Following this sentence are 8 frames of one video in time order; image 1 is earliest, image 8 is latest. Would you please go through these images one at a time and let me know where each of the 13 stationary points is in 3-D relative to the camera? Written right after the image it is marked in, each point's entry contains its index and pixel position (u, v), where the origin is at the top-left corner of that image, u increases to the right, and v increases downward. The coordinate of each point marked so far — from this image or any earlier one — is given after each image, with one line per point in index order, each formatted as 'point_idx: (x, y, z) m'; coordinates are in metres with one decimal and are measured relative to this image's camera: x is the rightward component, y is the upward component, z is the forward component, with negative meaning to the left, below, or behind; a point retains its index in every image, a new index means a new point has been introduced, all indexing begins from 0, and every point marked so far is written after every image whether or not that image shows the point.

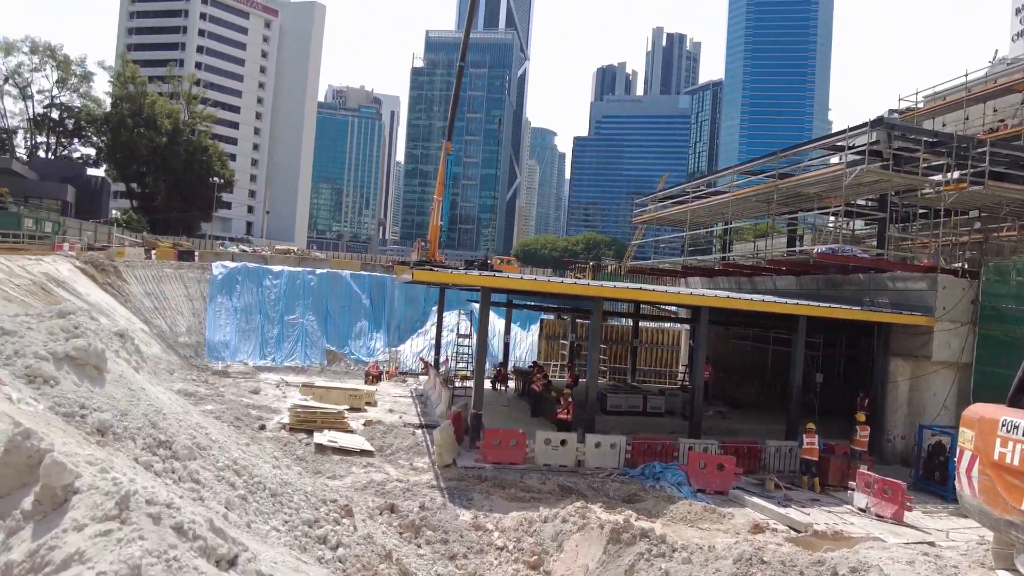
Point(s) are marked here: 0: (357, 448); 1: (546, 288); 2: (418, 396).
0: (-2.6, -2.7, +11.2) m
1: (+0.7, 0.0, +12.9) m
2: (-2.5, -2.9, +17.7) m
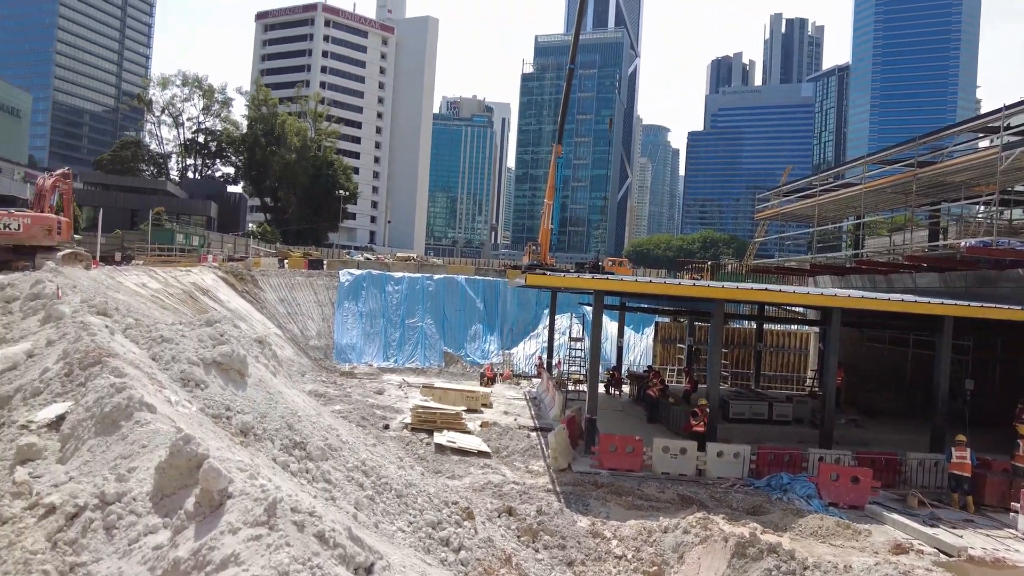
0: (-0.6, -2.8, +11.4) m
1: (+2.8, -0.1, +12.5) m
2: (+0.6, -3.0, +17.8) m
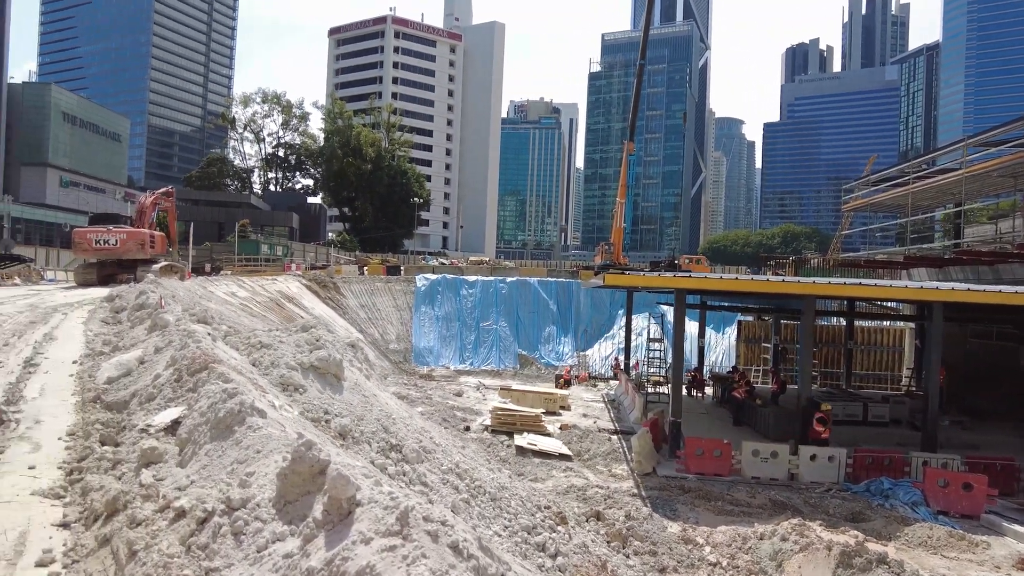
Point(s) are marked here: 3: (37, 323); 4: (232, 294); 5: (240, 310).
0: (+0.8, -2.8, +11.4) m
1: (+4.3, 0.0, +12.1) m
2: (+2.6, -3.0, +17.5) m
3: (-7.2, -0.6, +10.2) m
4: (-8.1, -0.2, +19.2) m
5: (-6.8, -0.6, +16.7) m
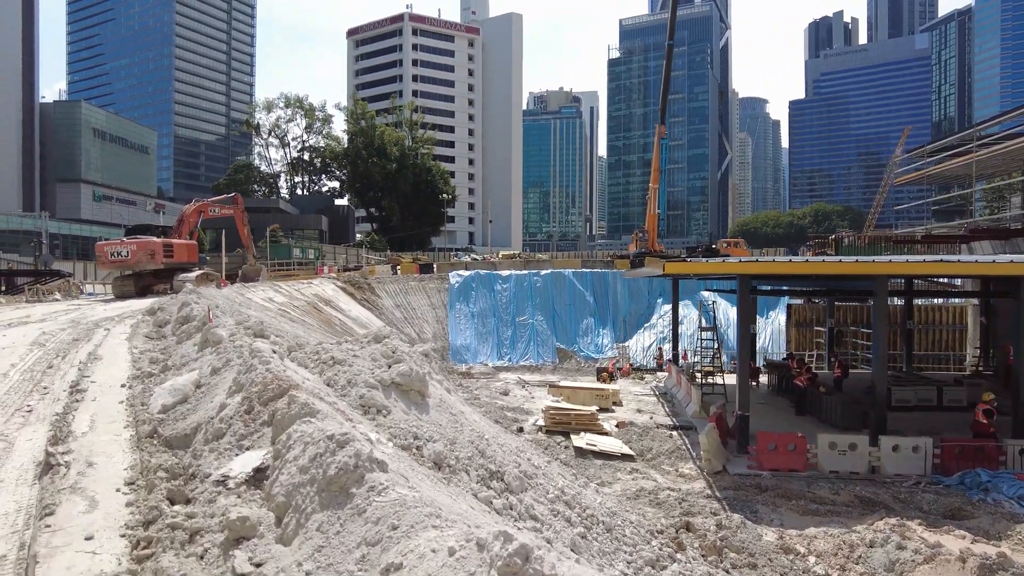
0: (+1.7, -2.7, +10.8) m
1: (+5.1, +0.3, +11.3) m
2: (+3.9, -2.7, +16.9) m
3: (-6.4, -0.8, +9.9) m
4: (-6.9, -0.3, +18.9) m
5: (-5.7, -0.7, +16.3) m
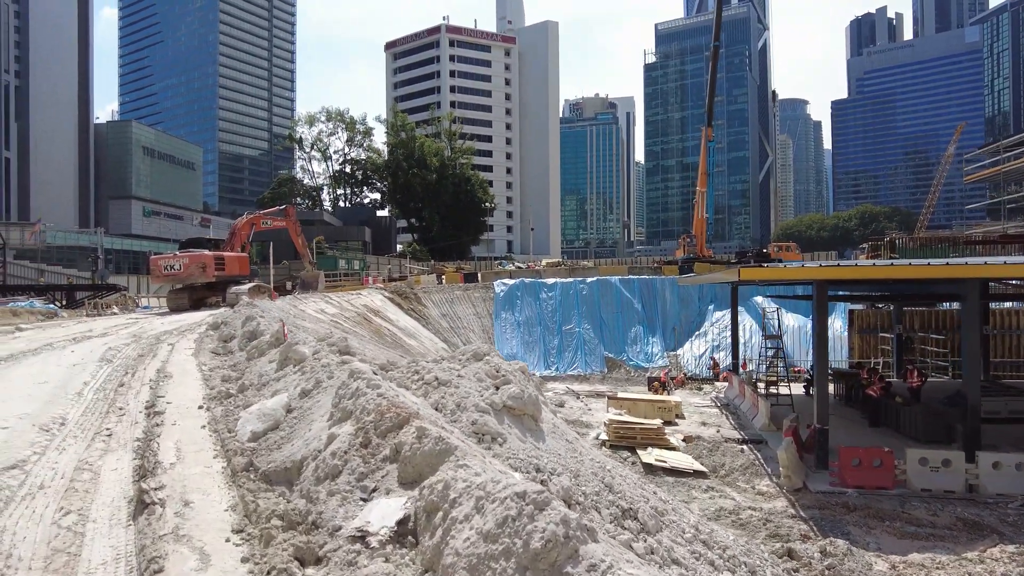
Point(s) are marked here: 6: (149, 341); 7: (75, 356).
0: (+2.7, -2.8, +10.2) m
1: (+6.2, +0.2, +10.6) m
2: (+5.2, -2.8, +16.2) m
3: (-5.4, -1.0, +9.9) m
4: (-5.4, -0.7, +18.9) m
5: (-4.4, -1.0, +16.2) m
6: (-6.3, -0.9, +11.5) m
7: (-6.5, -1.0, +9.8) m
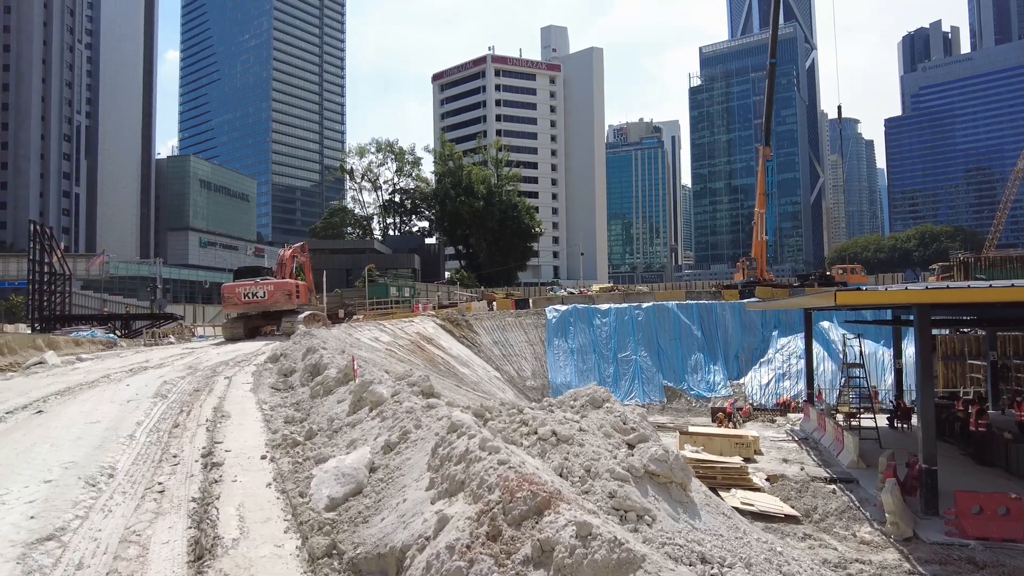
0: (+3.8, -3.1, +9.3) m
1: (+7.2, -0.1, +9.6) m
2: (+6.6, -3.4, +15.1) m
3: (-4.4, -1.5, +9.5) m
4: (-3.8, -1.4, +18.5) m
5: (-3.0, -1.6, +15.8) m
6: (-5.2, -1.4, +11.2) m
7: (-5.5, -1.5, +9.5) m
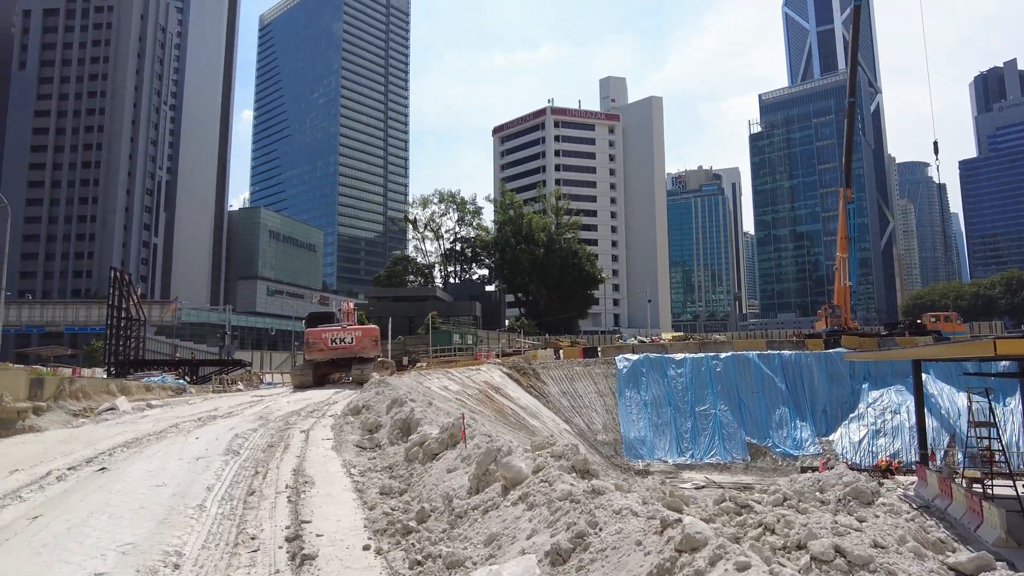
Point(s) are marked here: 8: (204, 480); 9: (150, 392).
0: (+5.0, -3.7, +7.8) m
1: (+8.4, -0.7, +8.0) m
2: (+8.3, -4.4, +13.3) m
3: (-3.2, -2.1, +8.9) m
4: (-1.8, -2.7, +17.8) m
5: (-1.2, -2.7, +15.0) m
6: (-3.8, -2.1, +10.6) m
7: (-4.2, -2.1, +8.9) m
8: (-3.4, -2.0, +7.3) m
9: (-9.3, -2.7, +17.1) m
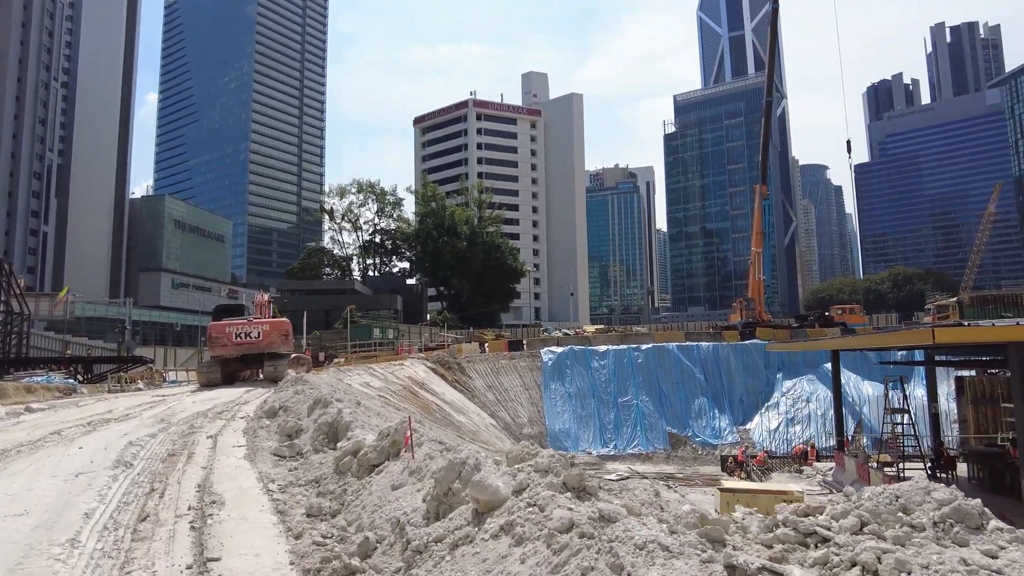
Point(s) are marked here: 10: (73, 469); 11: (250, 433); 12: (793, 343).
0: (+4.2, -3.6, +7.8) m
1: (+7.6, -0.6, +8.4) m
2: (+6.9, -4.2, +13.7) m
3: (-4.0, -1.9, +7.9) m
4: (-3.7, -2.5, +16.8) m
5: (-2.7, -2.5, +14.2) m
6: (-4.8, -2.0, +9.5) m
7: (-5.0, -1.9, +7.8) m
8: (-4.0, -1.9, +6.3) m
9: (-11.1, -2.4, +15.3) m
10: (-4.8, -1.9, +7.3) m
11: (-3.8, -1.9, +9.2) m
12: (+6.0, -1.2, +14.0) m
